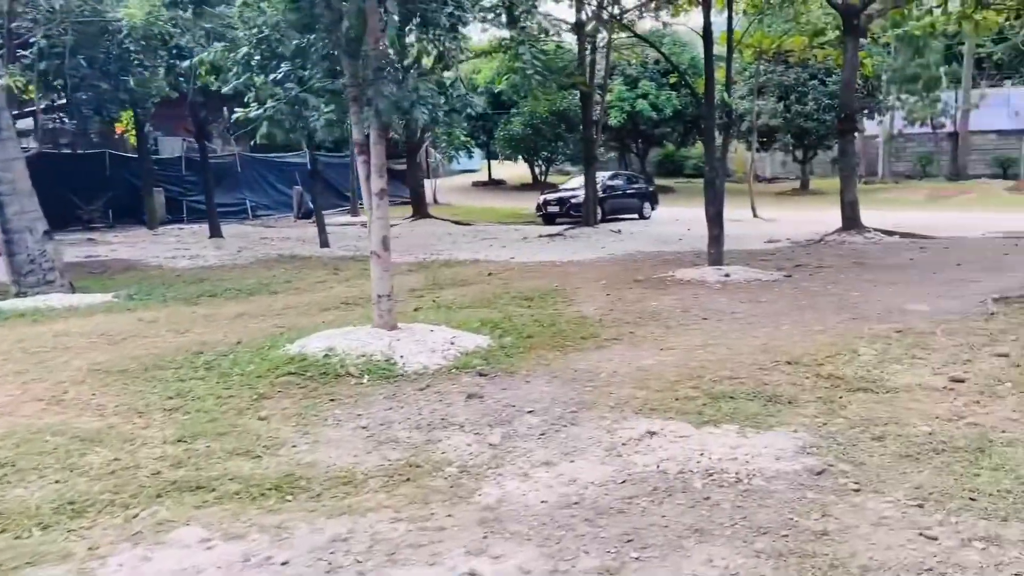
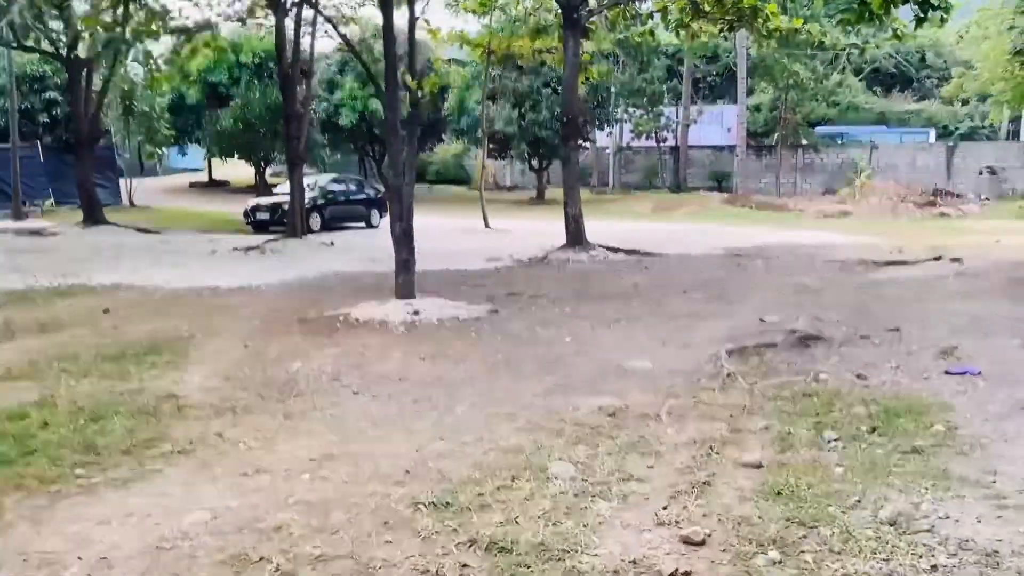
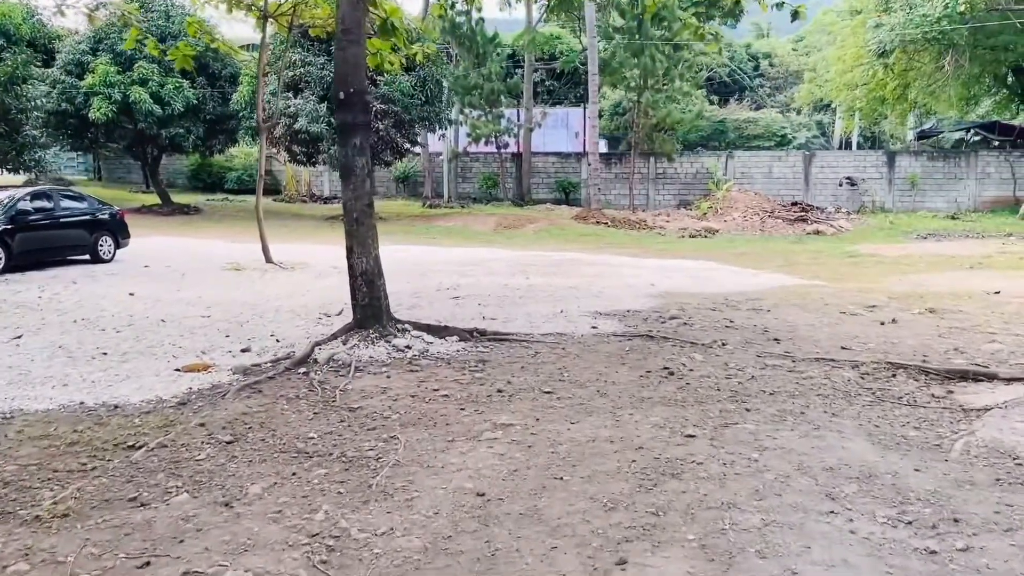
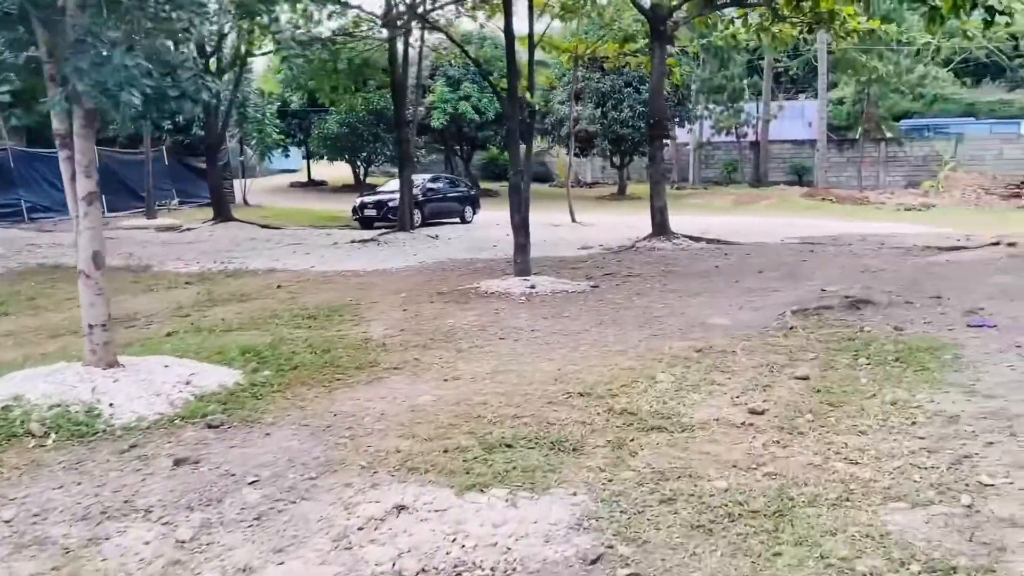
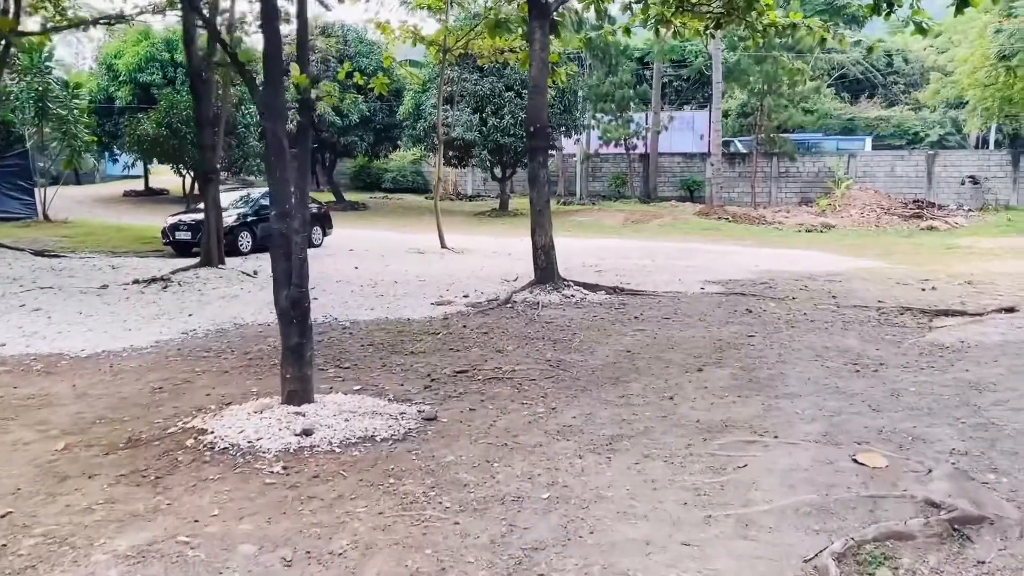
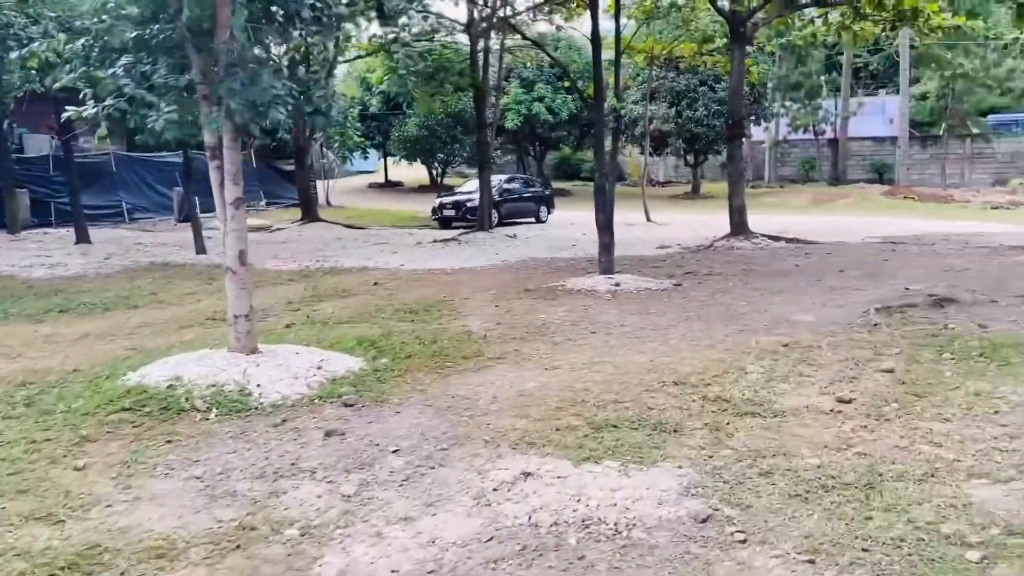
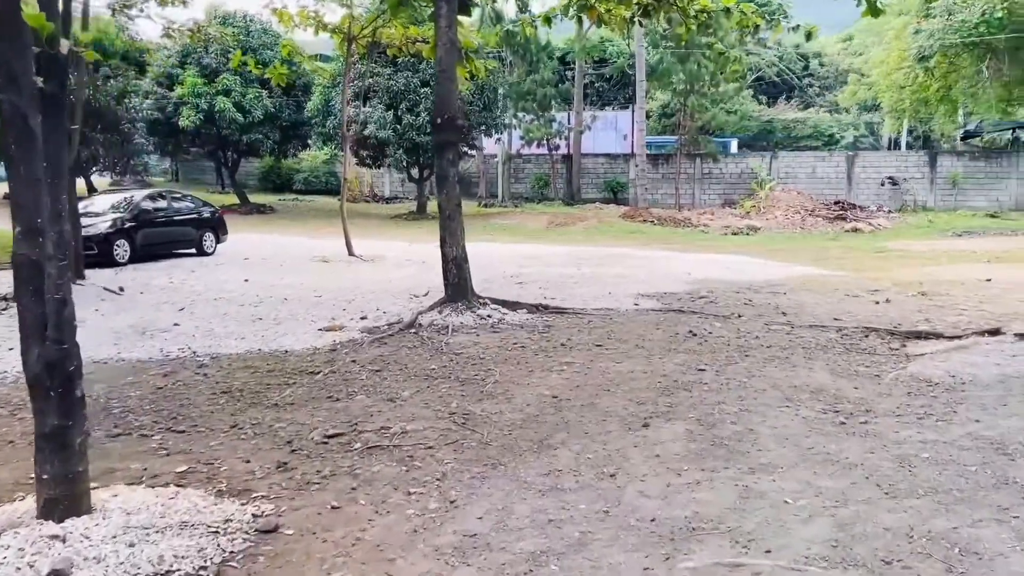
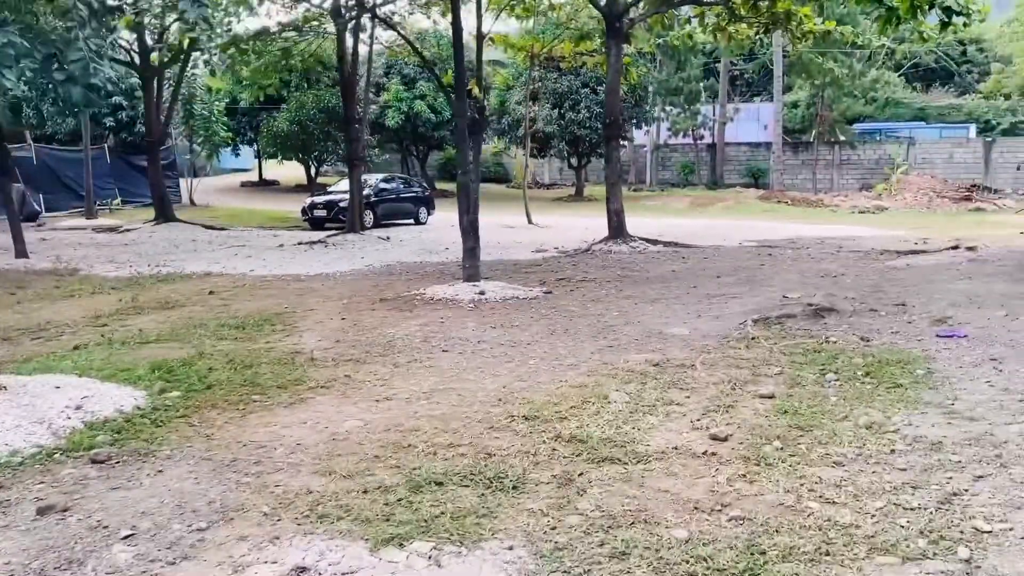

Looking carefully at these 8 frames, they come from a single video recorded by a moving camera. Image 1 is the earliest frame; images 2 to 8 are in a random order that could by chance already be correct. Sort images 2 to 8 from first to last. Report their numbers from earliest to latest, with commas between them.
6, 4, 8, 2, 5, 7, 3
